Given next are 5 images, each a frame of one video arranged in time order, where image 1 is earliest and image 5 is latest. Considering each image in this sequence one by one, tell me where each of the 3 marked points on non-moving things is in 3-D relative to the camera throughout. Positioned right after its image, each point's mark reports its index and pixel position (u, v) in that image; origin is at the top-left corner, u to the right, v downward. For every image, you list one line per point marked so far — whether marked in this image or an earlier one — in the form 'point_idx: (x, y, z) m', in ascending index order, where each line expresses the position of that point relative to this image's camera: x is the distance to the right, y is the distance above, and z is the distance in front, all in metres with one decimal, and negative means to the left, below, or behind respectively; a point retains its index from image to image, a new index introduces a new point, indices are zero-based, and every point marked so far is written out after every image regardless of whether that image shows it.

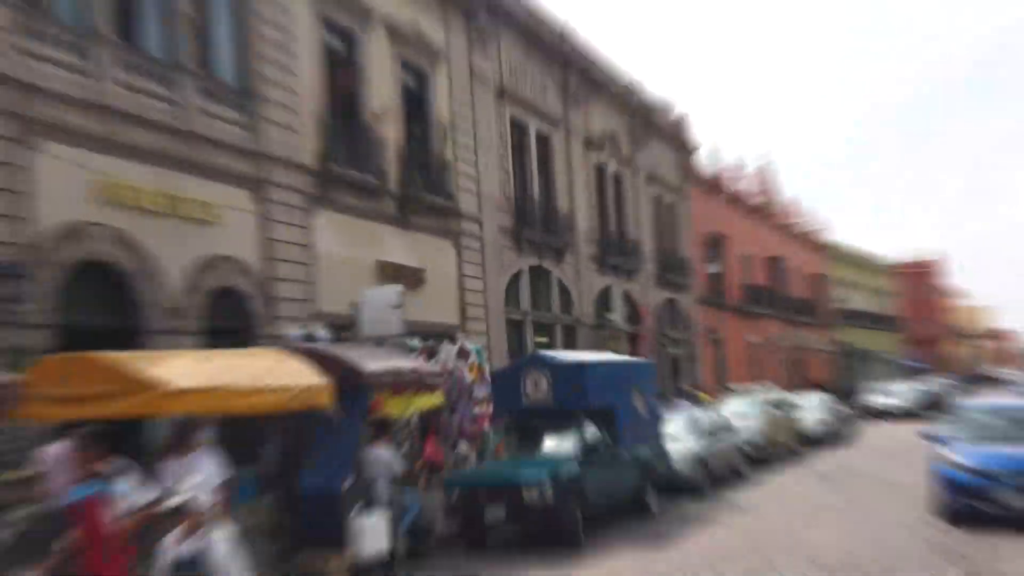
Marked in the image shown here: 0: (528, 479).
0: (+0.3, -2.2, +10.6) m
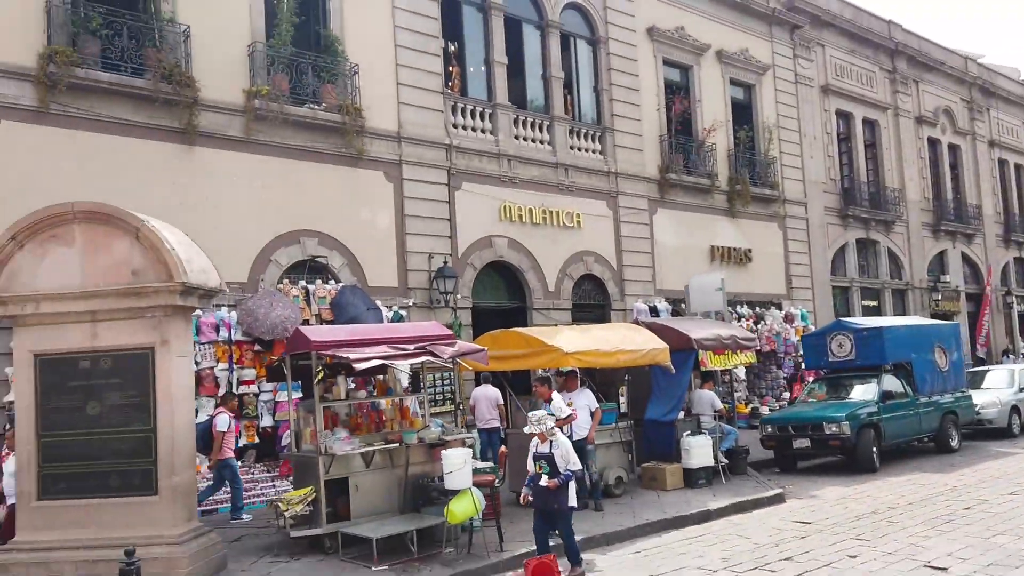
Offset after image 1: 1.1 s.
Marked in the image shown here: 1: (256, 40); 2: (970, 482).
0: (+4.6, -1.9, +13.8) m
1: (-3.4, +3.5, +13.1) m
2: (+5.9, -2.5, +12.3) m
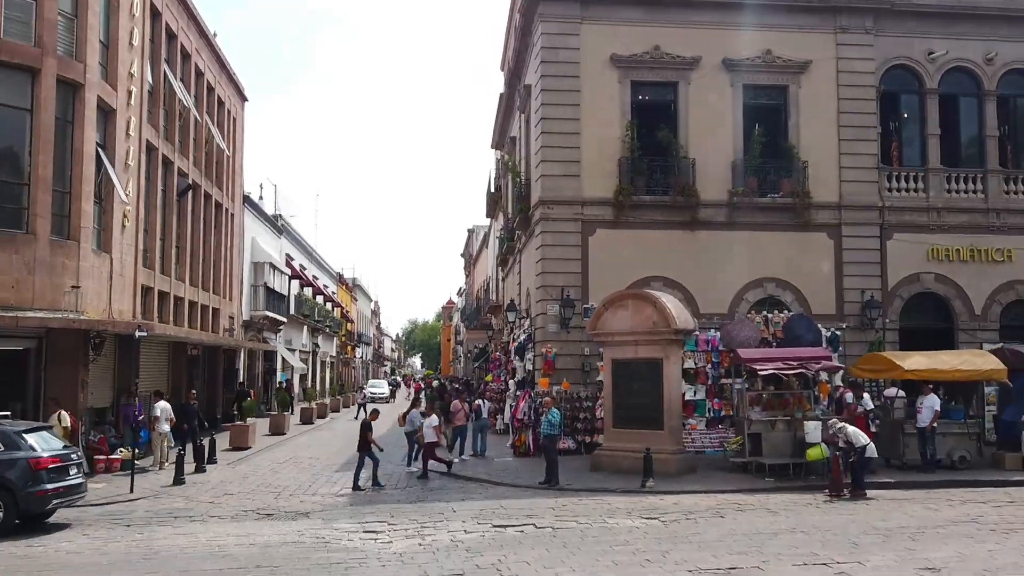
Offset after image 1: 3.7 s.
0: (+12.1, -2.6, +17.4) m
1: (+4.9, +2.9, +20.9) m
2: (+12.5, -3.3, +15.5) m
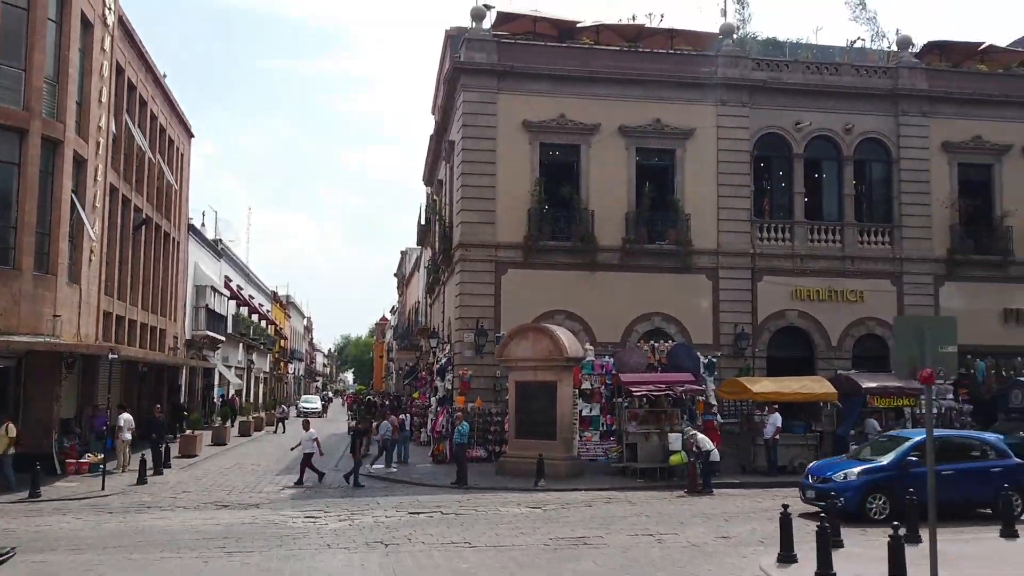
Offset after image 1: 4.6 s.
0: (+10.4, -3.5, +21.5) m
1: (+3.0, +2.0, +24.5) m
2: (+10.8, -4.2, +19.6) m
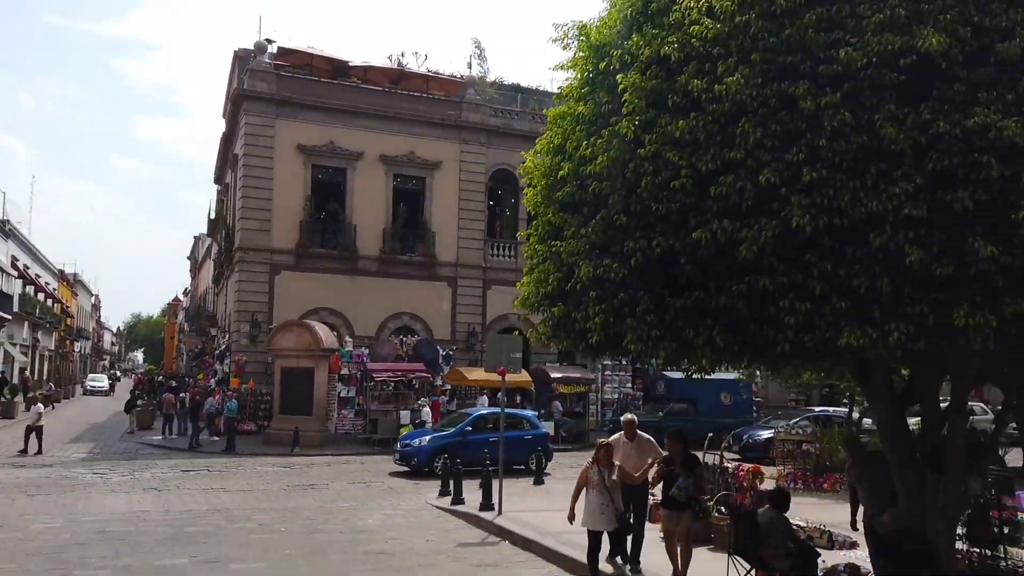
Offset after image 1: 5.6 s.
0: (+3.8, -3.9, +27.9) m
1: (-3.8, +1.9, +29.3) m
2: (+4.6, -4.6, +26.1) m
